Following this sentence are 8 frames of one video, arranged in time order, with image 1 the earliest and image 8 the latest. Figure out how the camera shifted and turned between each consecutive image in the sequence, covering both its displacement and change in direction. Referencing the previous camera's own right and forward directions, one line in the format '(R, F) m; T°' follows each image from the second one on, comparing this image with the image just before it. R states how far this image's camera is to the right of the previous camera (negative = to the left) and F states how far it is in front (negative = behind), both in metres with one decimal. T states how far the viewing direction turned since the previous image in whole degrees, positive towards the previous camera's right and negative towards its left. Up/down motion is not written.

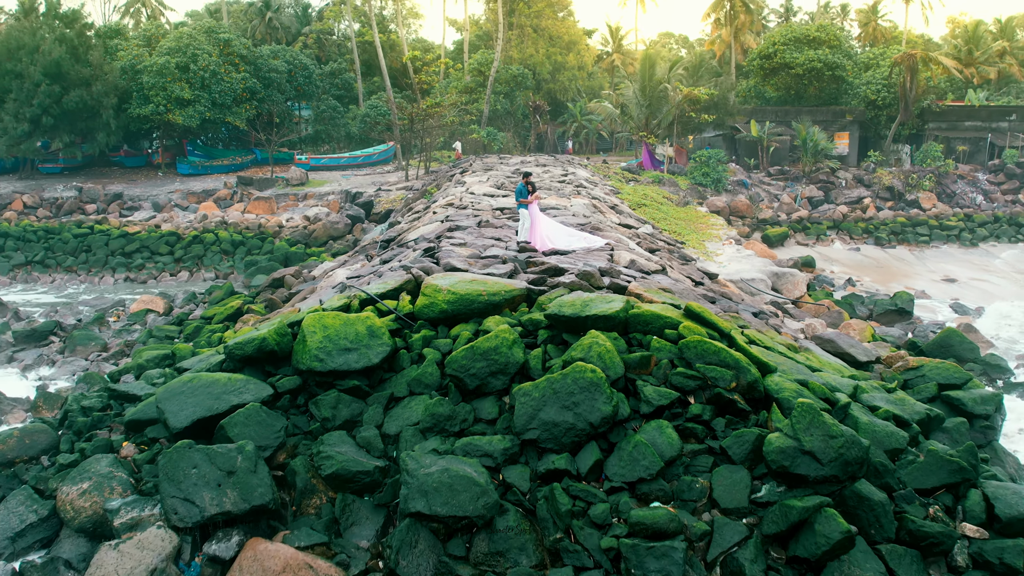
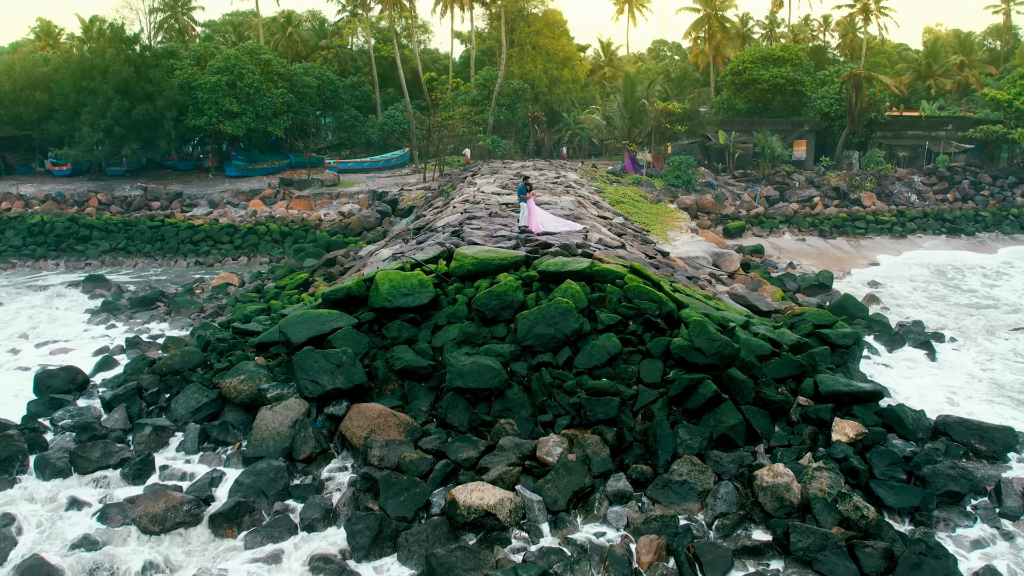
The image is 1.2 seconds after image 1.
(0.0, -2.7) m; 0°
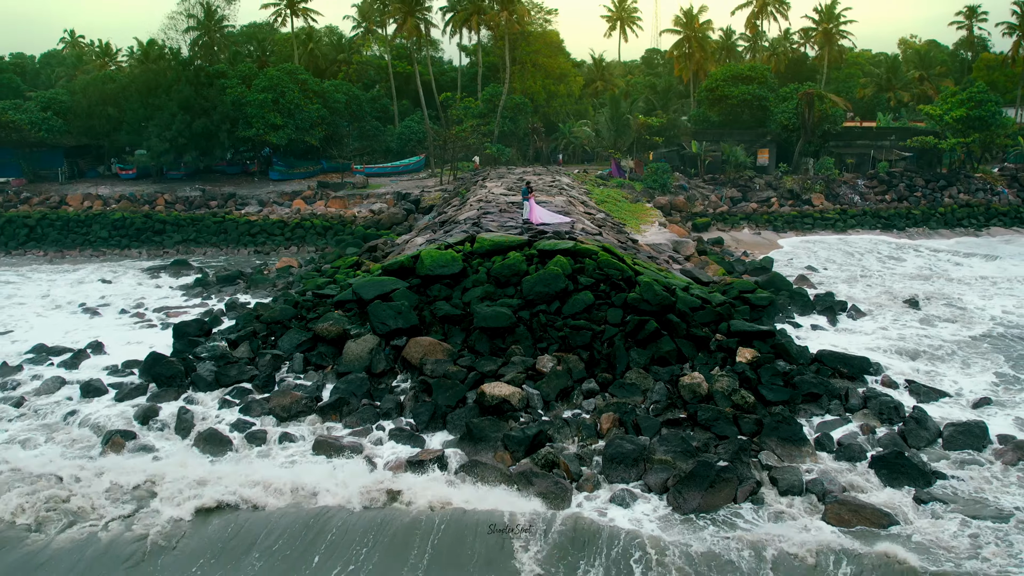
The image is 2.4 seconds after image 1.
(-0.1, -3.2) m; 0°
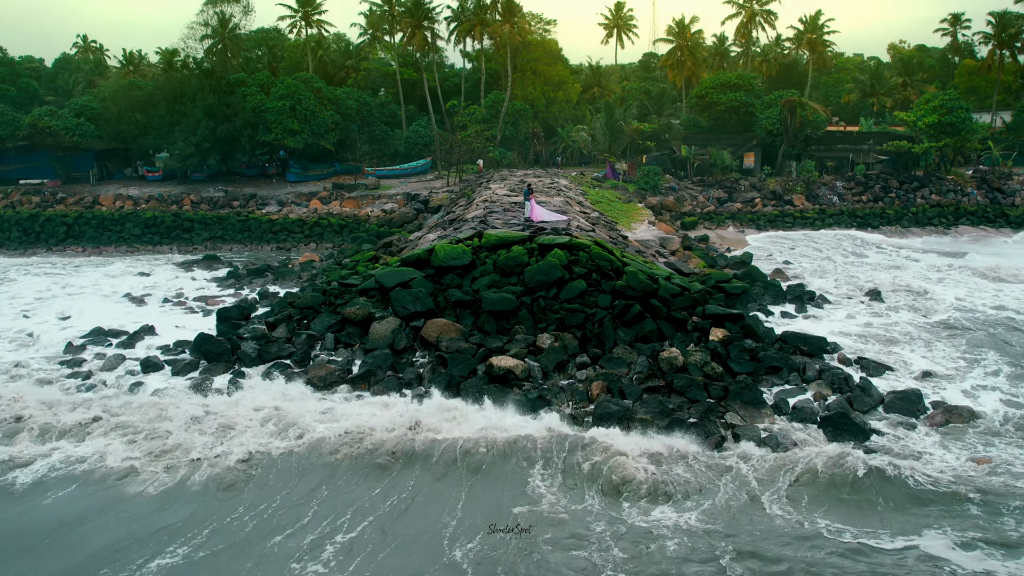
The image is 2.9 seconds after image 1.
(-0.1, -1.6) m; 0°
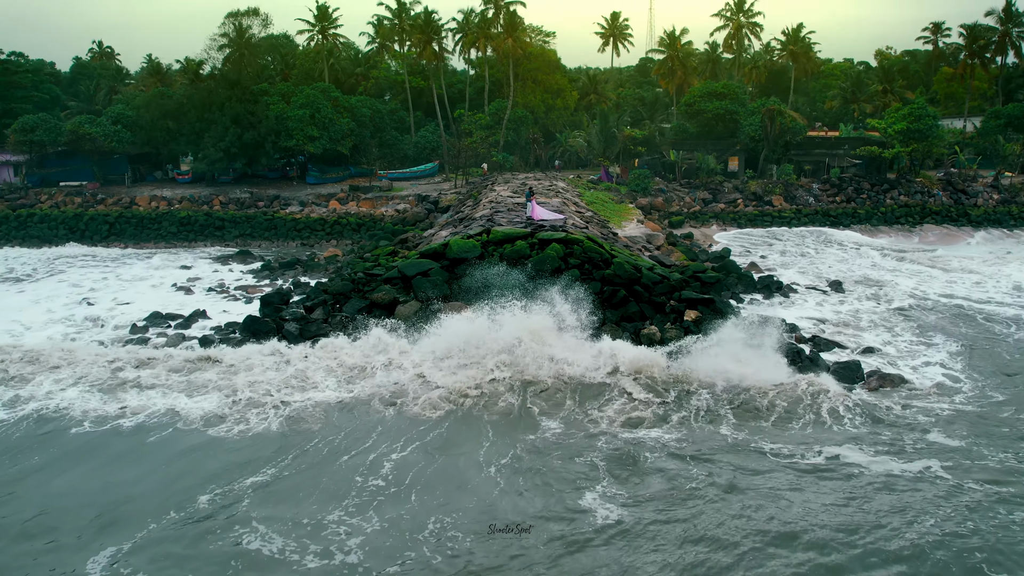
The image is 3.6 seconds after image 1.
(-0.1, -2.1) m; 0°
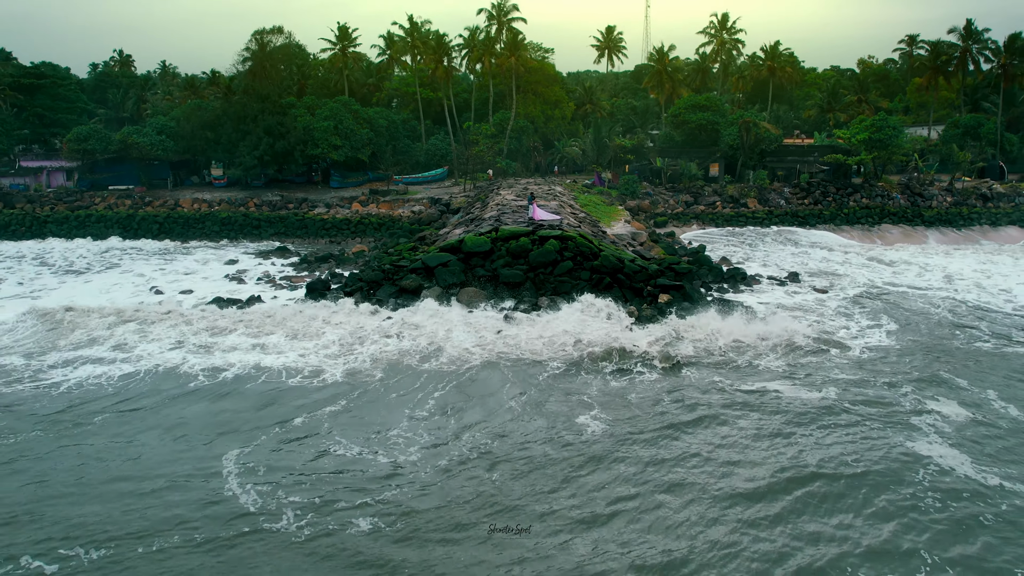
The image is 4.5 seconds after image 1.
(-0.1, -3.0) m; 0°
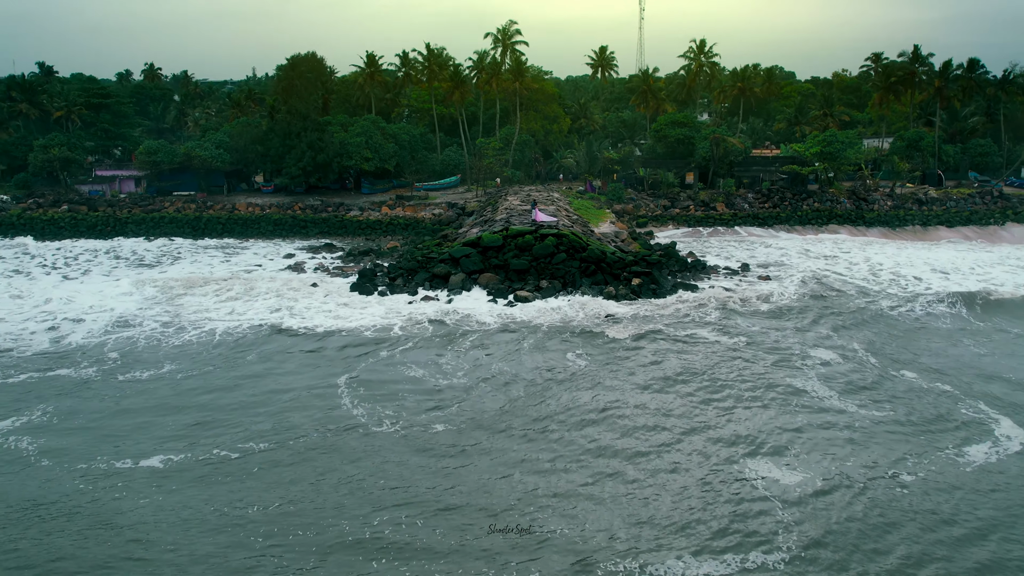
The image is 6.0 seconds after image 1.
(-0.3, -5.1) m; 0°
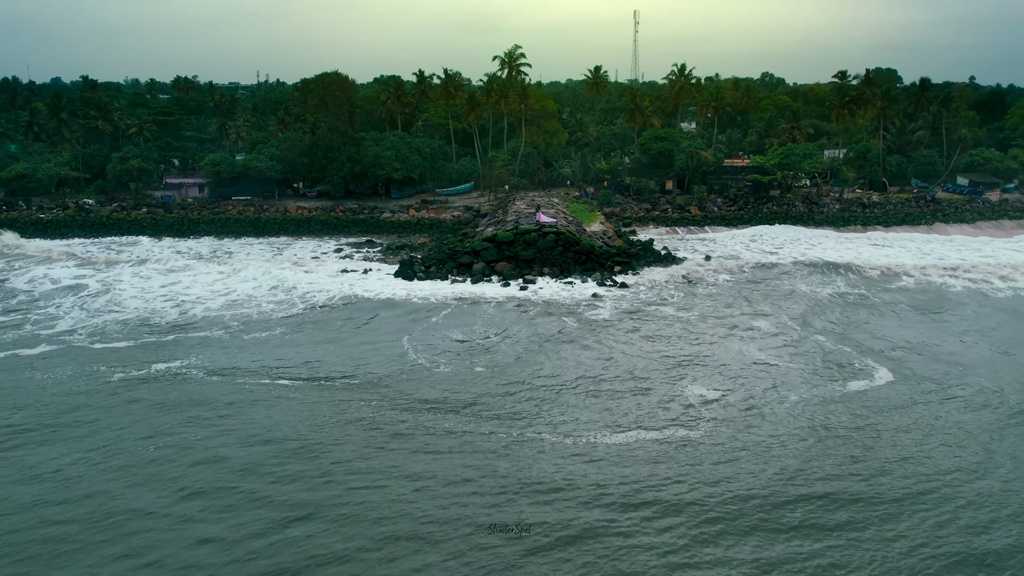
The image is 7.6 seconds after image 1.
(-0.4, -6.3) m; 0°
